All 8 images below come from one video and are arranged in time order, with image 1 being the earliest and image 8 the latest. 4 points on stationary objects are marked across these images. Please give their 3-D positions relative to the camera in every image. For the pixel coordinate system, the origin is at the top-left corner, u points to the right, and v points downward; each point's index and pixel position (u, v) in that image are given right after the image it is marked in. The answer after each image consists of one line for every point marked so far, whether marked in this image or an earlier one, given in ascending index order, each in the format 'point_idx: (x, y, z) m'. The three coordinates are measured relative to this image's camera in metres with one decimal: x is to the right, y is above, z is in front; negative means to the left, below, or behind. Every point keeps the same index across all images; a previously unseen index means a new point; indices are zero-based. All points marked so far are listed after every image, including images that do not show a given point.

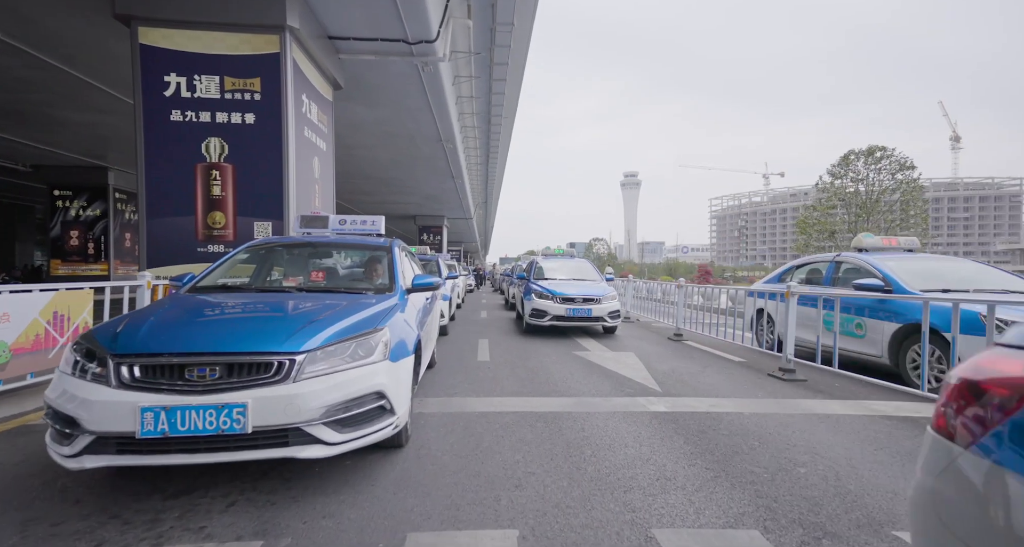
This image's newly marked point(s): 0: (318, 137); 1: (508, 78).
0: (-5.0, +3.6, +10.8) m
1: (-0.1, +7.2, +15.3) m
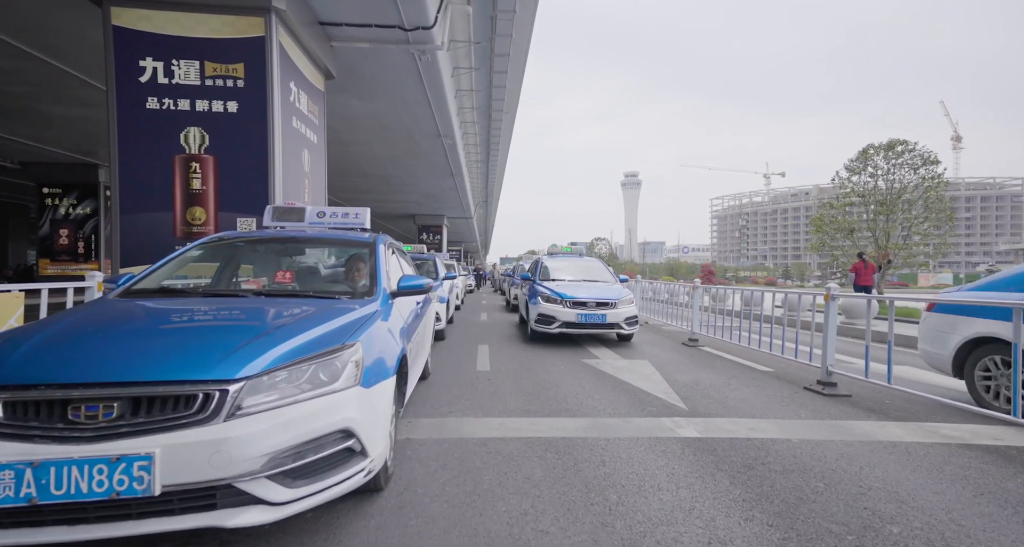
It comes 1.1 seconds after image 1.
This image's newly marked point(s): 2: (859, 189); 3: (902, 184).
0: (-5.0, +3.6, +10.1) m
1: (-0.1, +7.2, +14.7) m
2: (+10.7, +2.6, +12.7) m
3: (+11.6, +2.6, +12.2) m
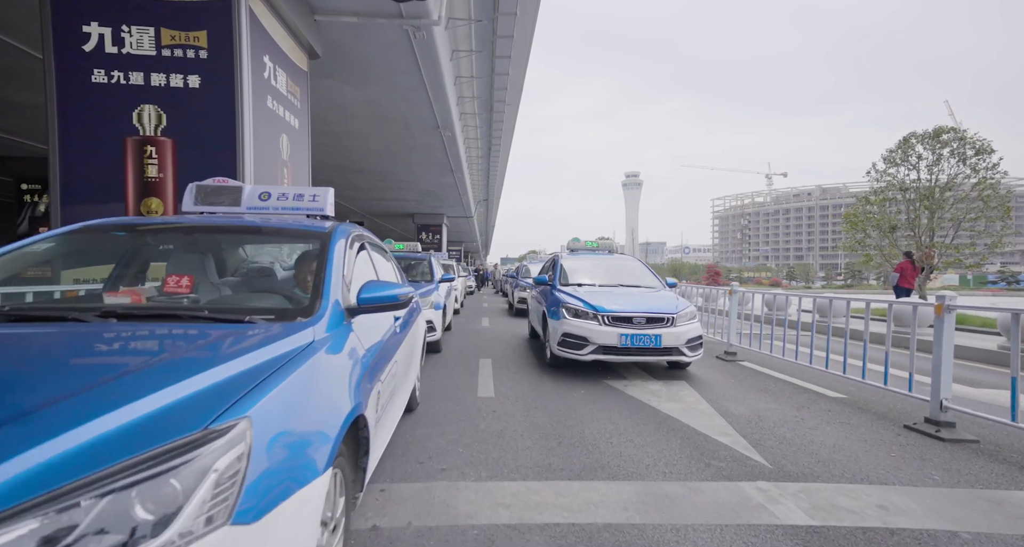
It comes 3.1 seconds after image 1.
0: (-4.9, +3.5, +9.0) m
1: (+0.1, +7.2, +13.5) m
2: (+10.8, +2.5, +11.6) m
3: (+11.7, +2.6, +11.0) m
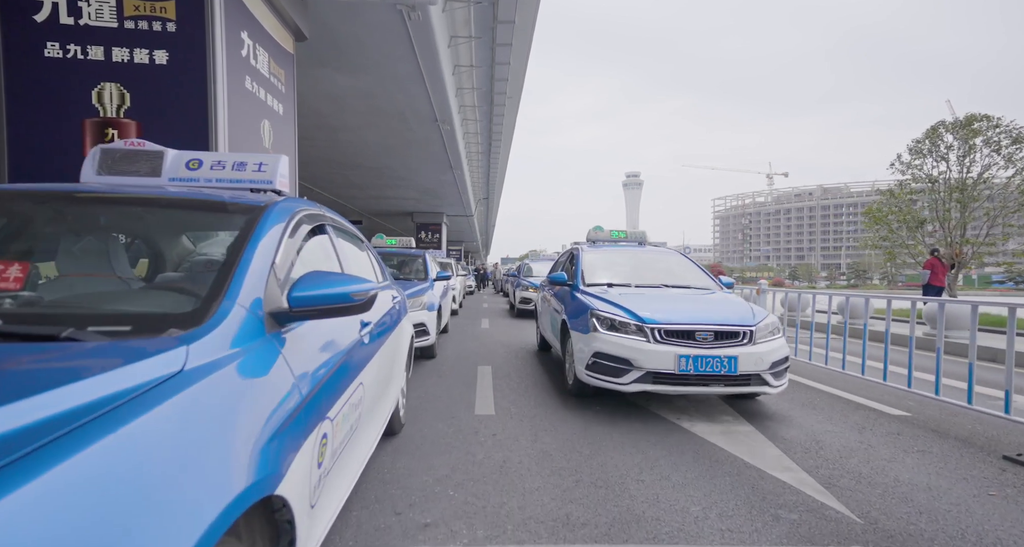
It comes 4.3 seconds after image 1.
0: (-4.8, +3.6, +8.3) m
1: (+0.1, +7.2, +12.8) m
2: (+10.9, +2.6, +10.8) m
3: (+11.7, +2.6, +10.3) m
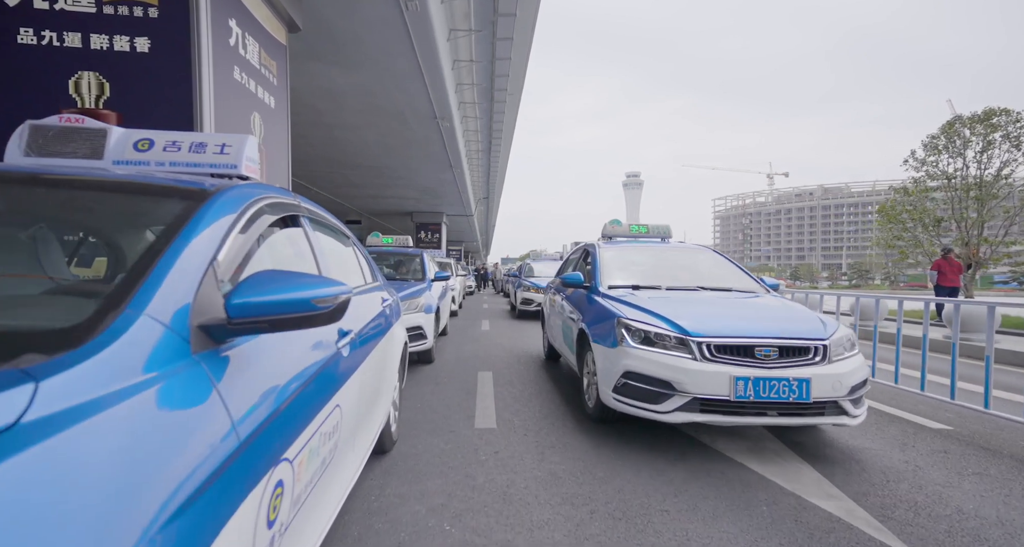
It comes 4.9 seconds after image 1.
0: (-4.8, +3.6, +7.9) m
1: (+0.1, +7.2, +12.4) m
2: (+10.9, +2.6, +10.5) m
3: (+11.7, +2.6, +10.0) m
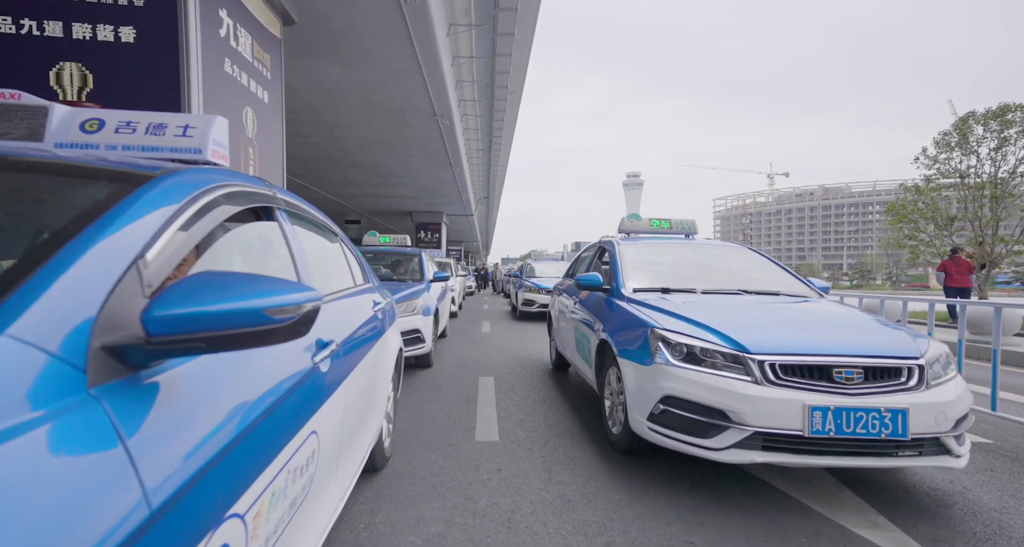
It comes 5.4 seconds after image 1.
0: (-4.8, +3.6, +7.7) m
1: (+0.2, +7.2, +12.2) m
2: (+10.9, +2.6, +10.2) m
3: (+11.8, +2.6, +9.7) m
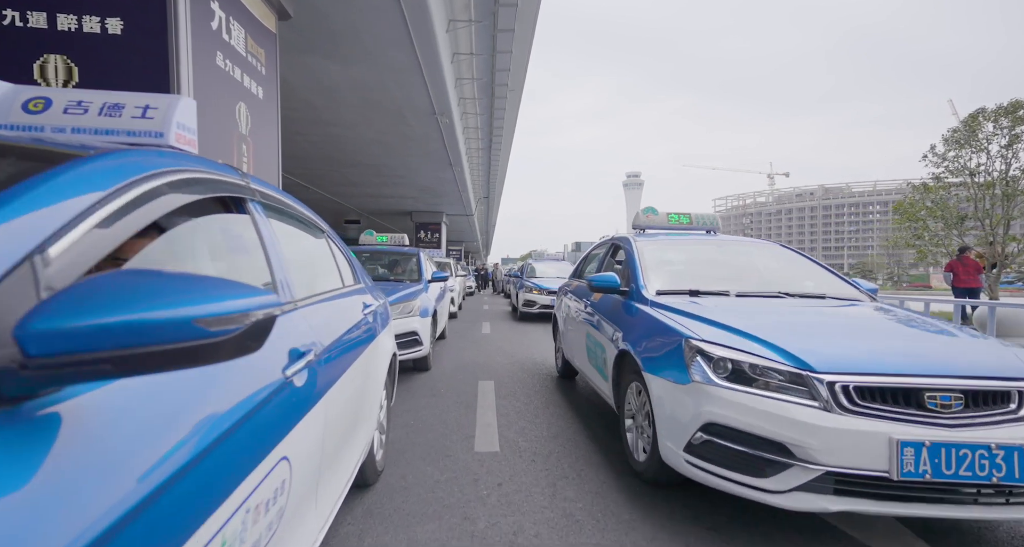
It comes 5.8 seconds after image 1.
0: (-4.8, +3.6, +7.4) m
1: (+0.2, +7.2, +12.0) m
2: (+11.0, +2.6, +10.0) m
3: (+11.8, +2.6, +9.5) m
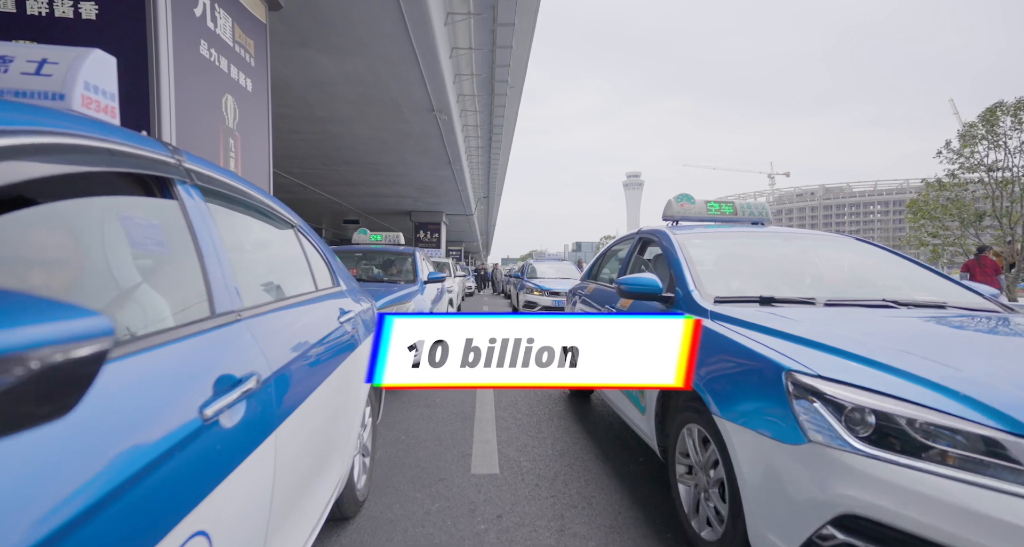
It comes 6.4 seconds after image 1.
0: (-4.8, +3.5, +7.1) m
1: (+0.2, +7.2, +11.6) m
2: (+11.0, +2.6, +9.6) m
3: (+11.8, +2.6, +9.1) m
